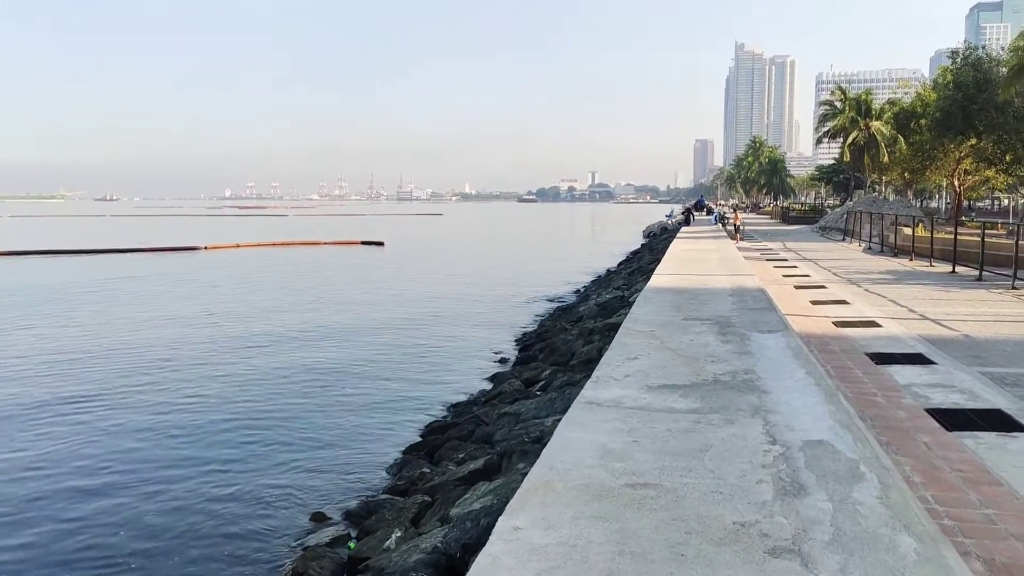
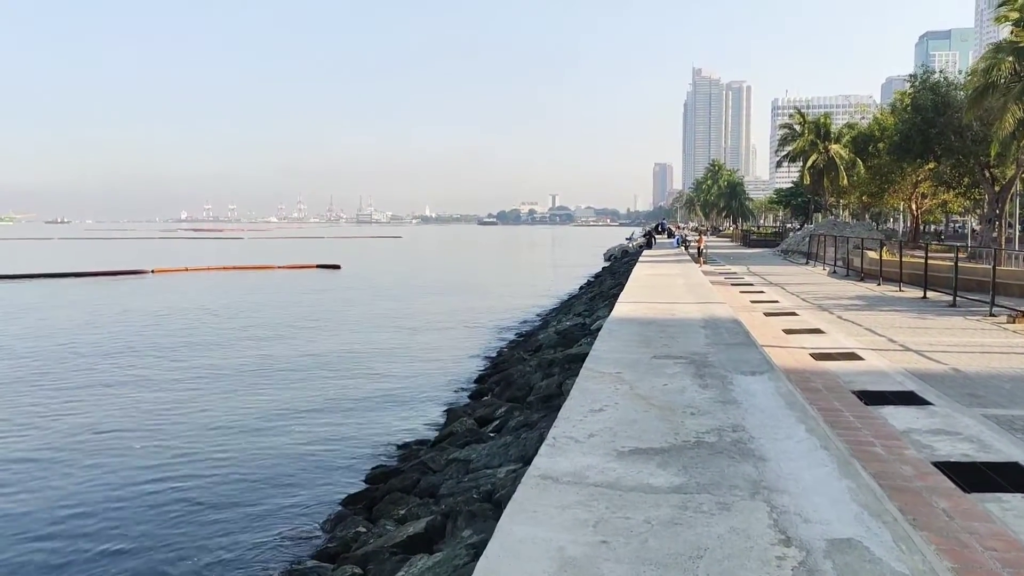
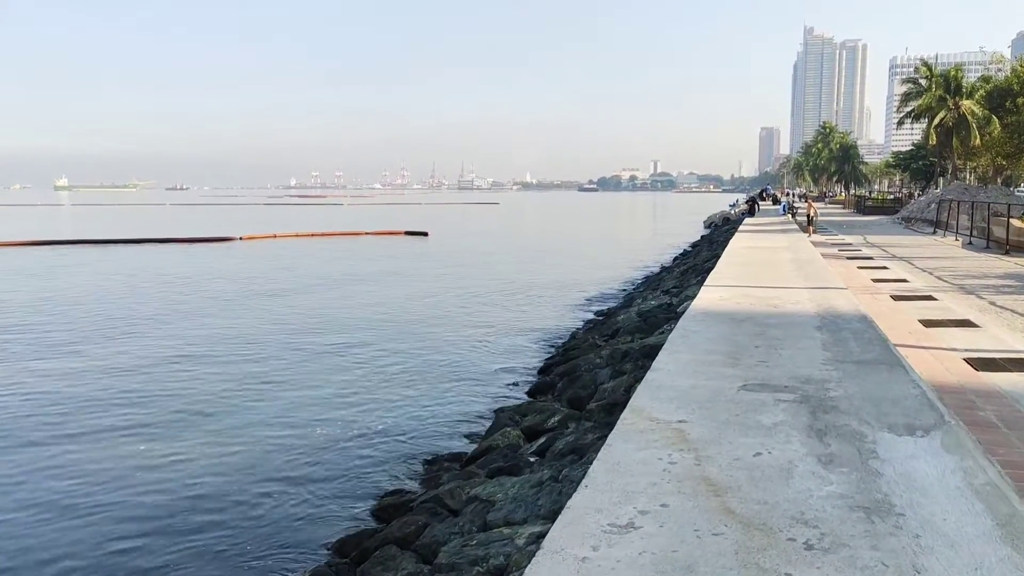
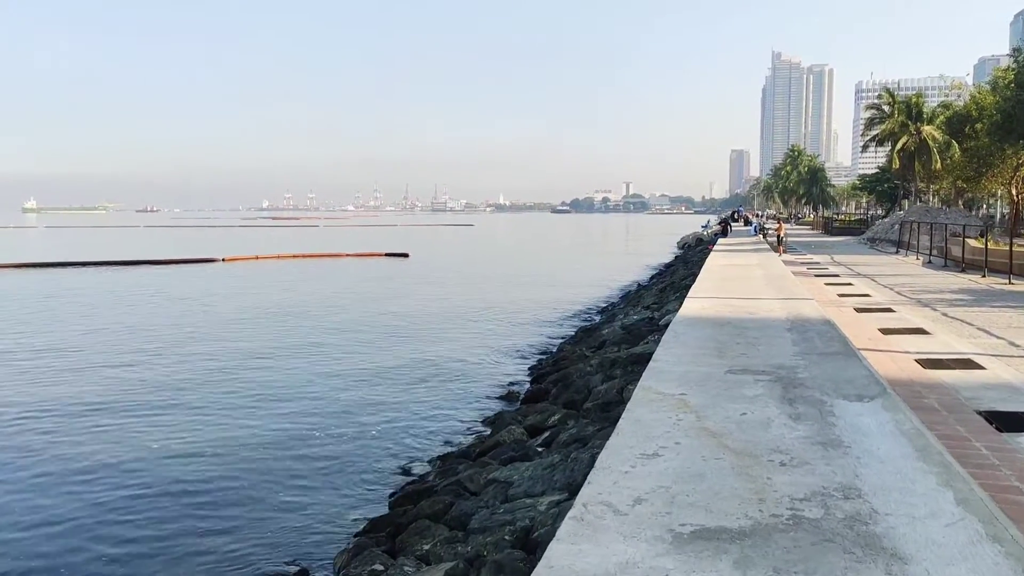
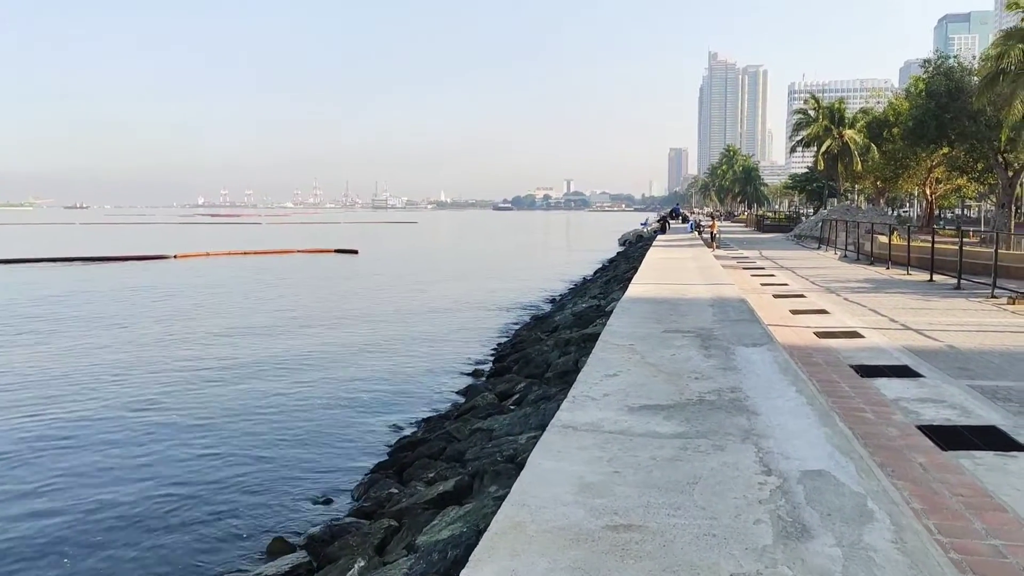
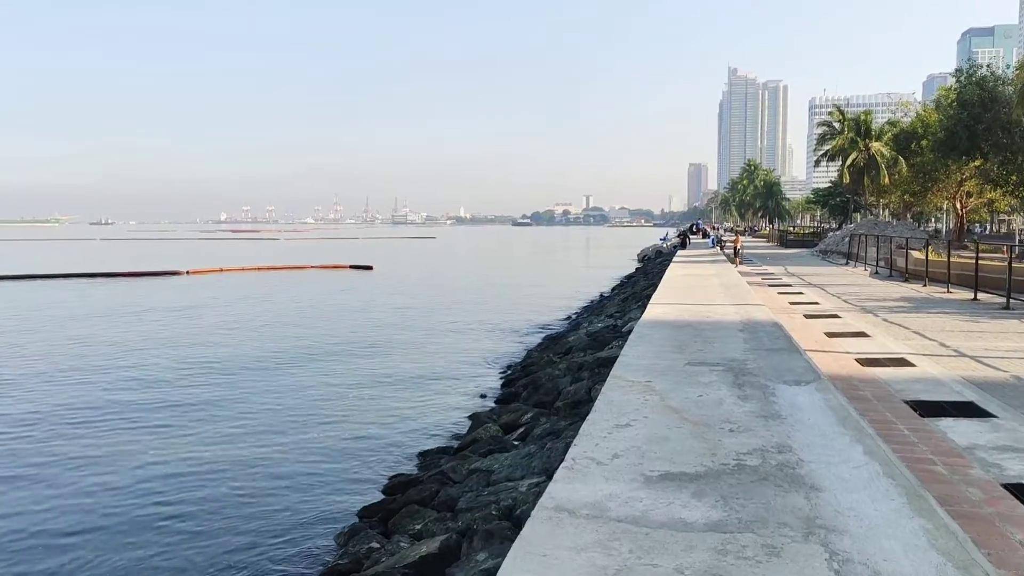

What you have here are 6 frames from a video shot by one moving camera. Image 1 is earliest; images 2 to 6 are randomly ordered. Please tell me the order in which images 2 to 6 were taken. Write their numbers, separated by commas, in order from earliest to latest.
5, 2, 6, 4, 3
